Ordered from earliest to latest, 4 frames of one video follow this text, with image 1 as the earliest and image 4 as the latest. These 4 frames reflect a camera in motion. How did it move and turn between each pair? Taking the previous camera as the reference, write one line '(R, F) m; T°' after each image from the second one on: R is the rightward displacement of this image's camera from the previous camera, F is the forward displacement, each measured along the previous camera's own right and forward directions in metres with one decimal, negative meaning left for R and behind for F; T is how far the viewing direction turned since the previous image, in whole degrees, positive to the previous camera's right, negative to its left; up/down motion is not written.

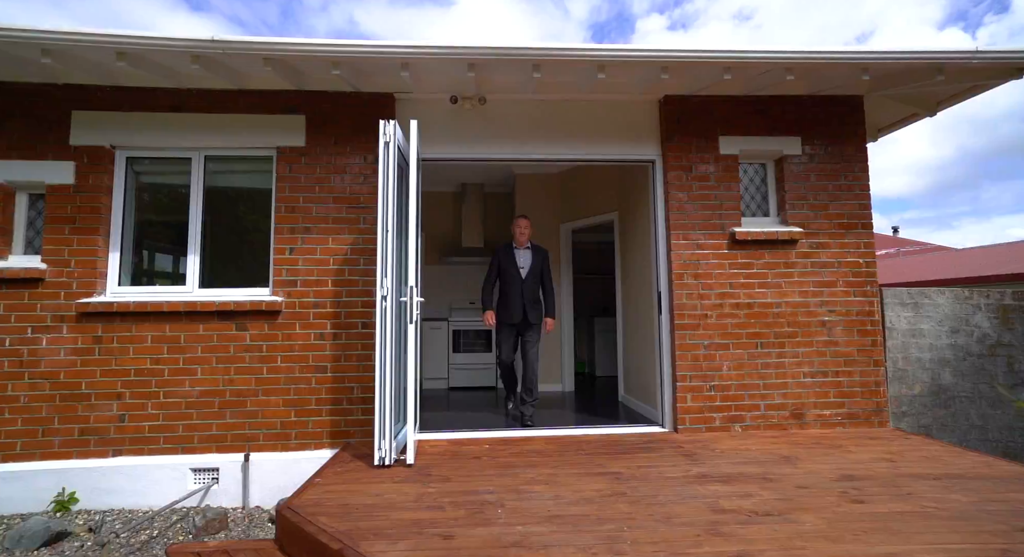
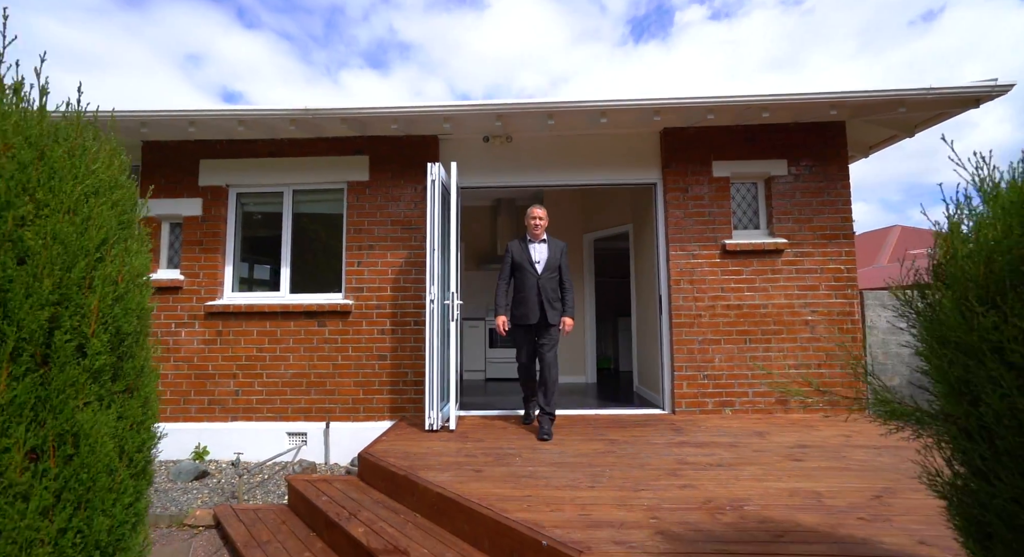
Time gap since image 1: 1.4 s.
(+0.2, -0.8) m; -5°
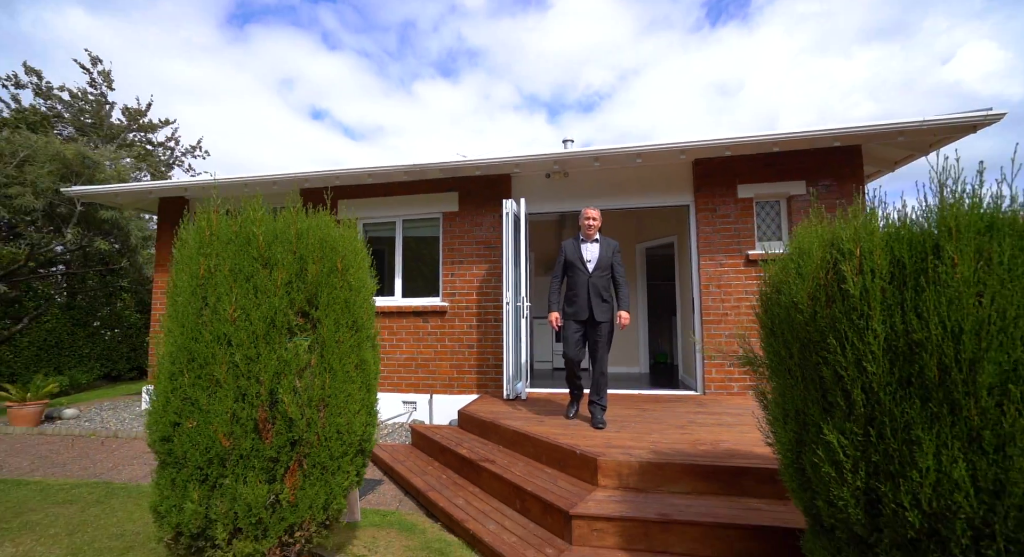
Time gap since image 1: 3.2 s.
(+0.2, -1.3) m; -9°
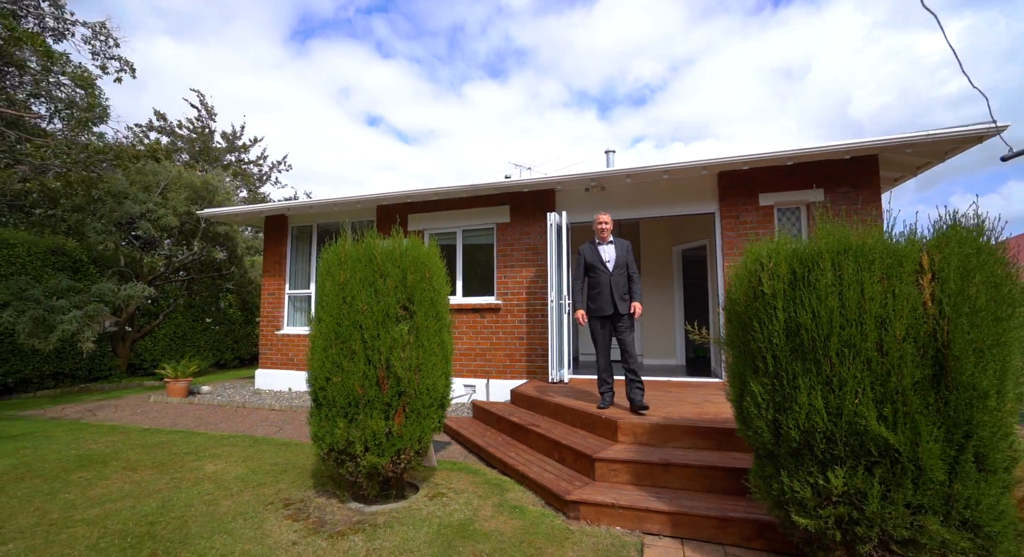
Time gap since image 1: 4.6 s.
(+0.1, -1.0) m; -6°
